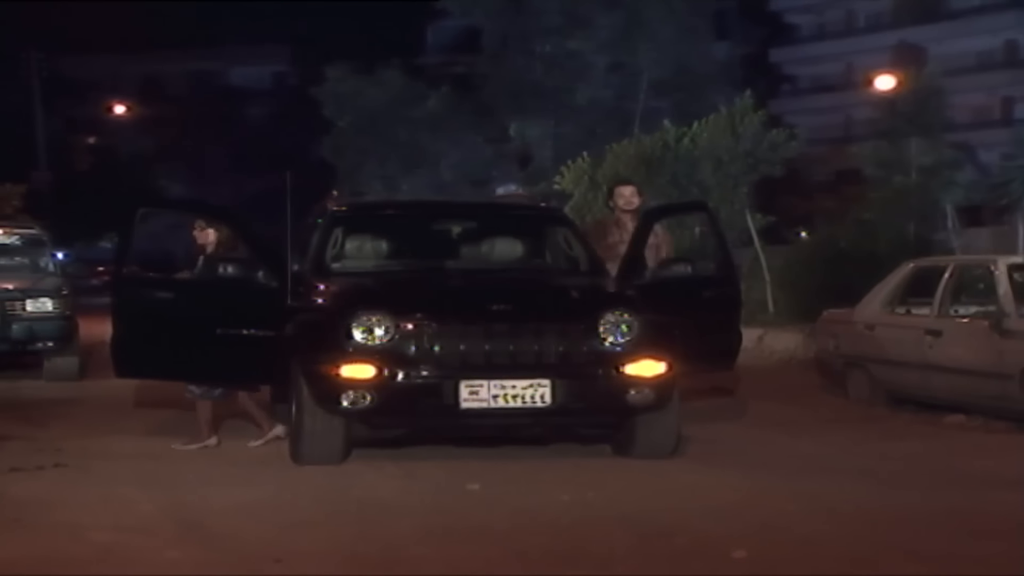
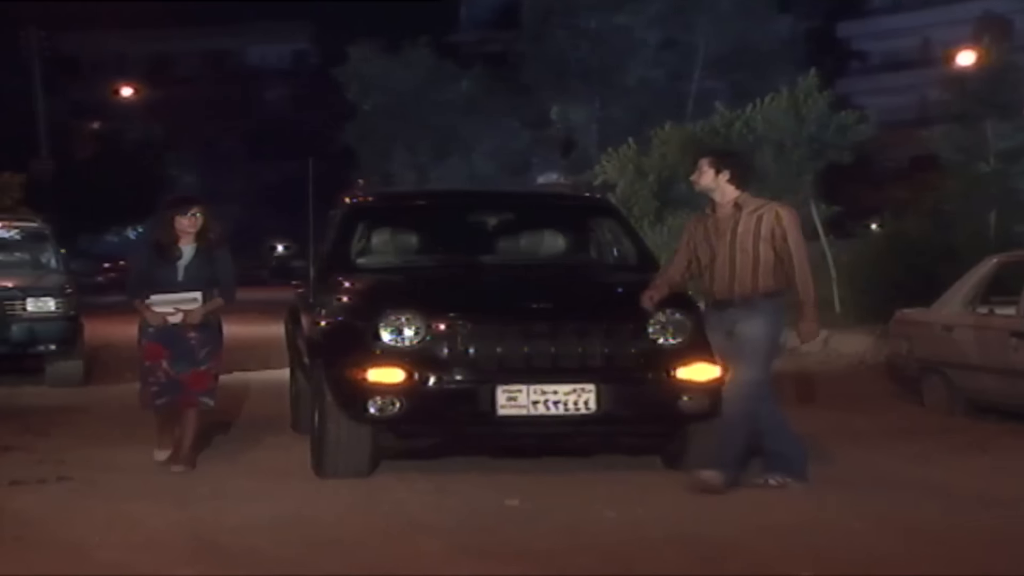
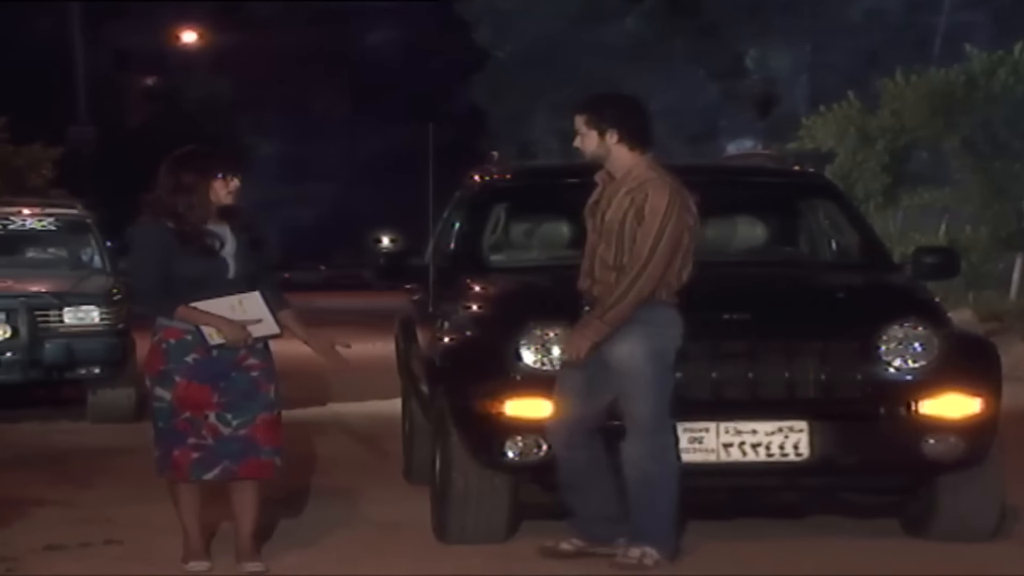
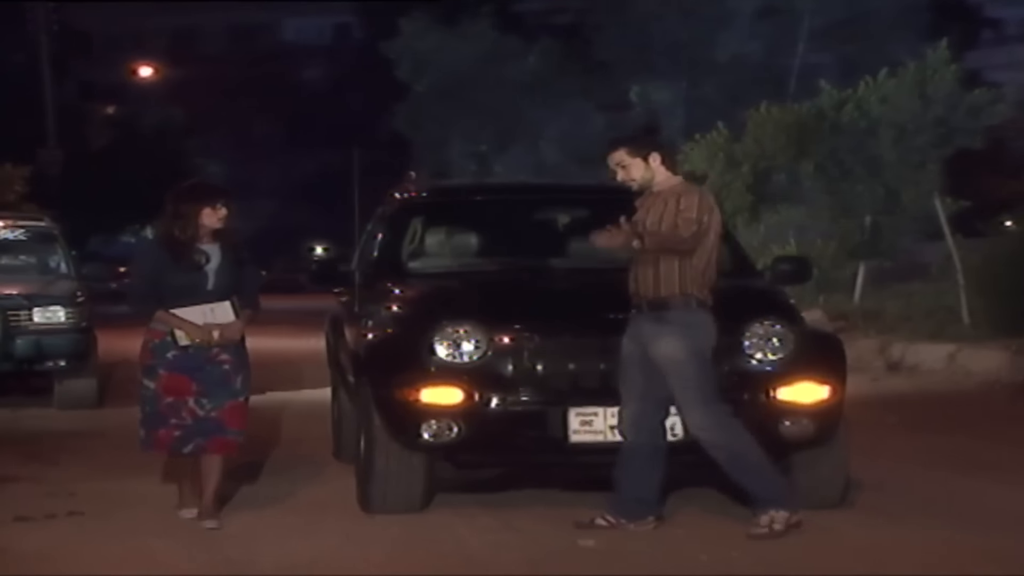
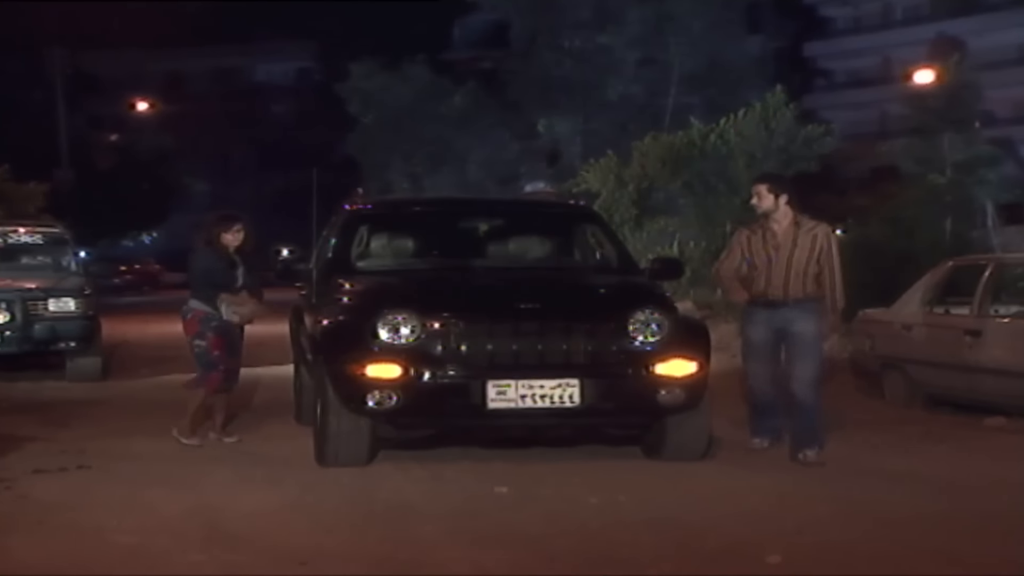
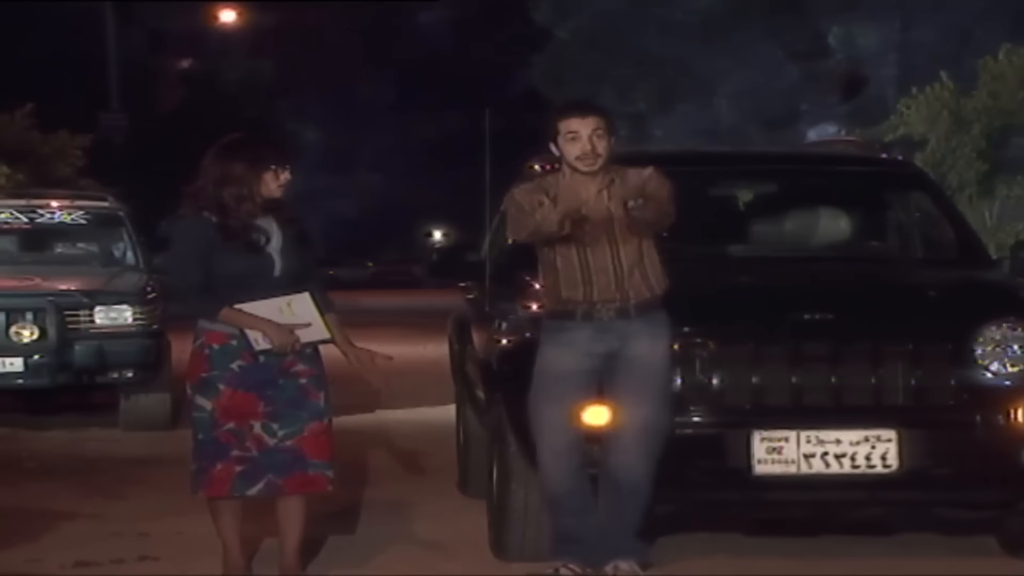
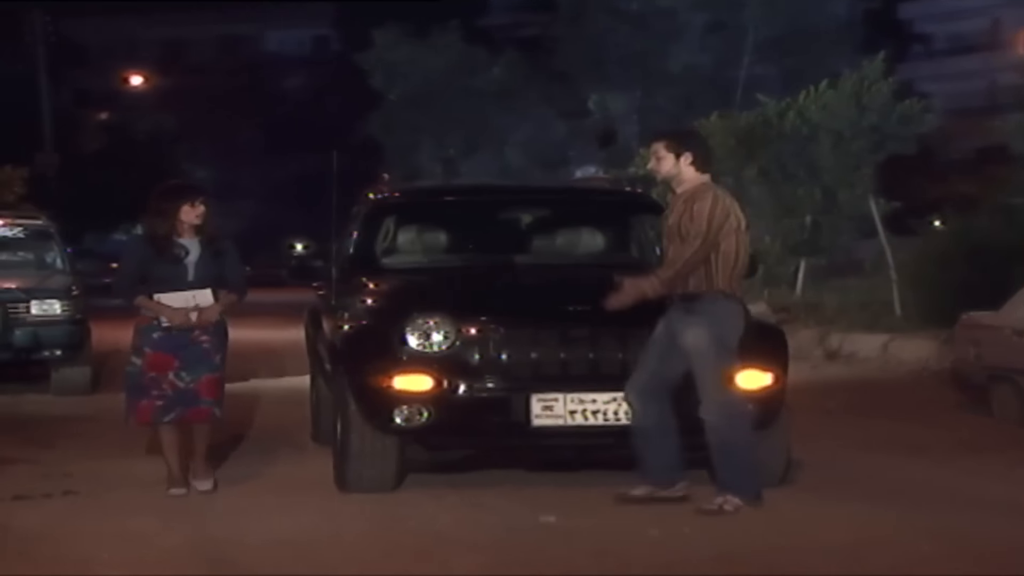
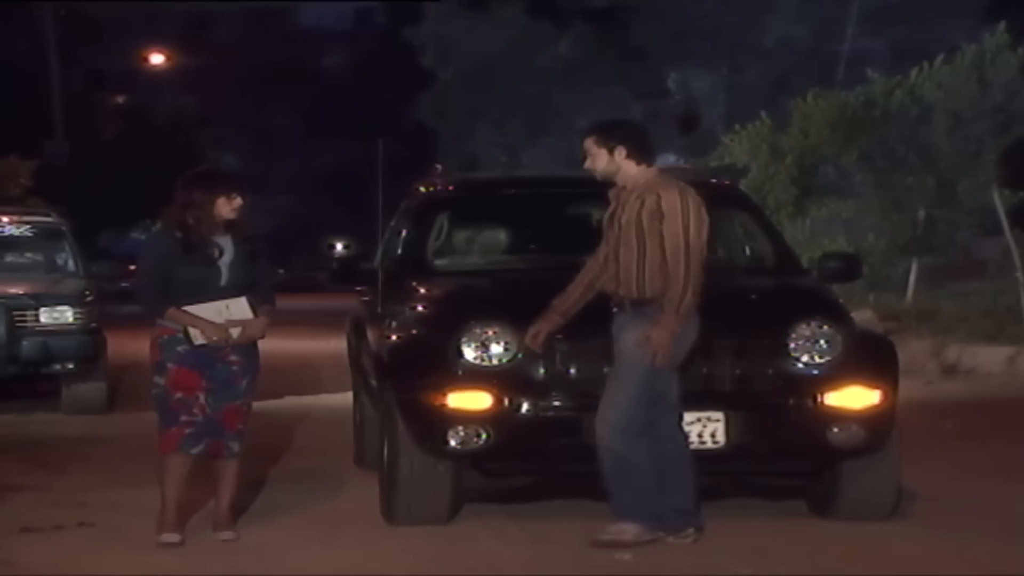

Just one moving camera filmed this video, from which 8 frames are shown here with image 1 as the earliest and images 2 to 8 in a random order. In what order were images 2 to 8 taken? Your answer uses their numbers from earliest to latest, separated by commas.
5, 2, 7, 4, 8, 3, 6
